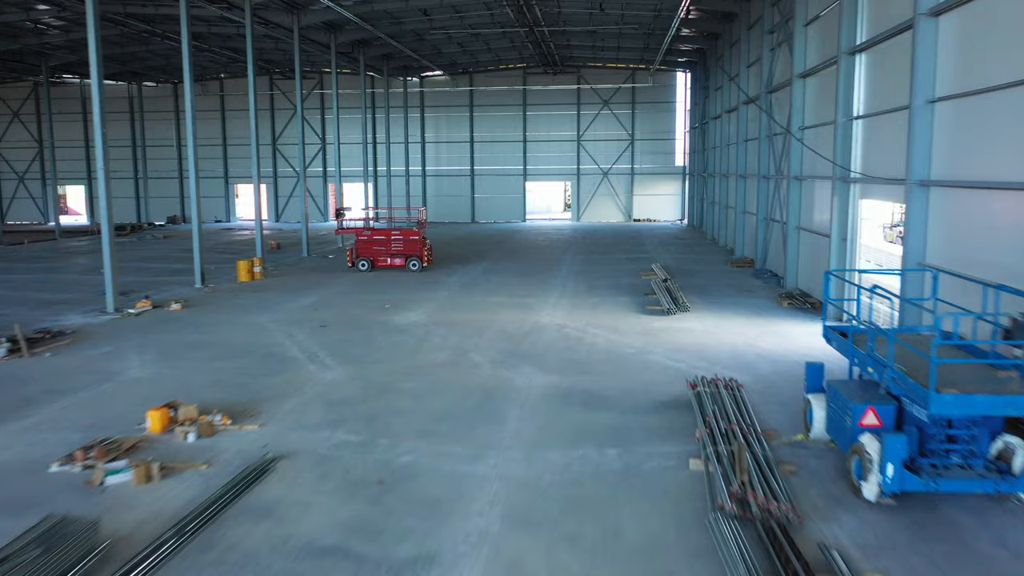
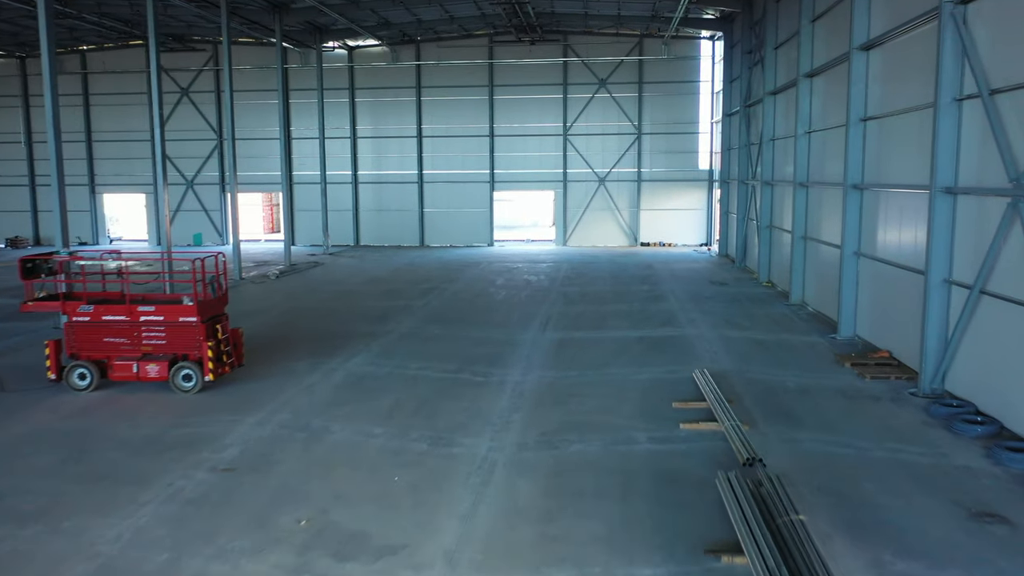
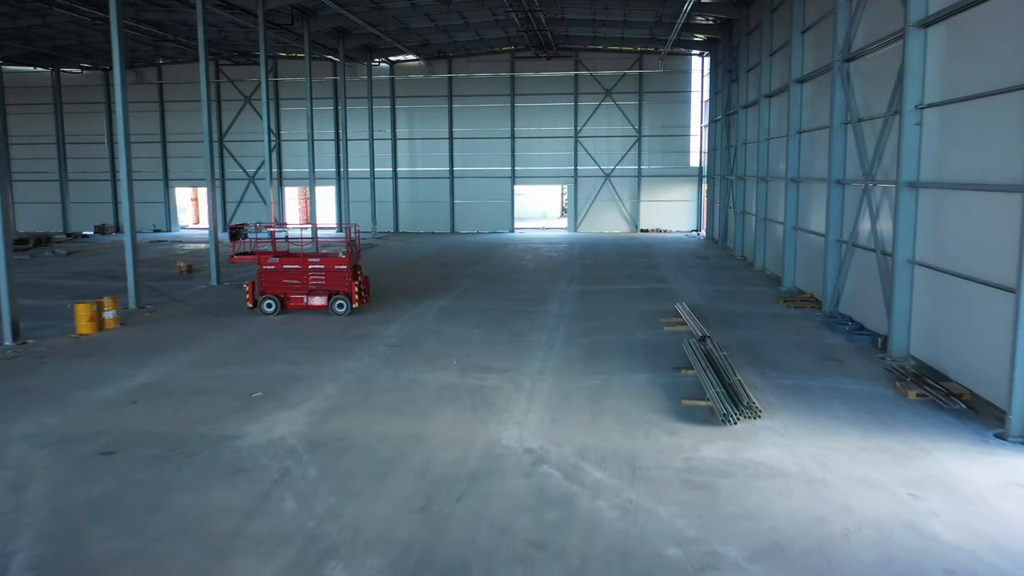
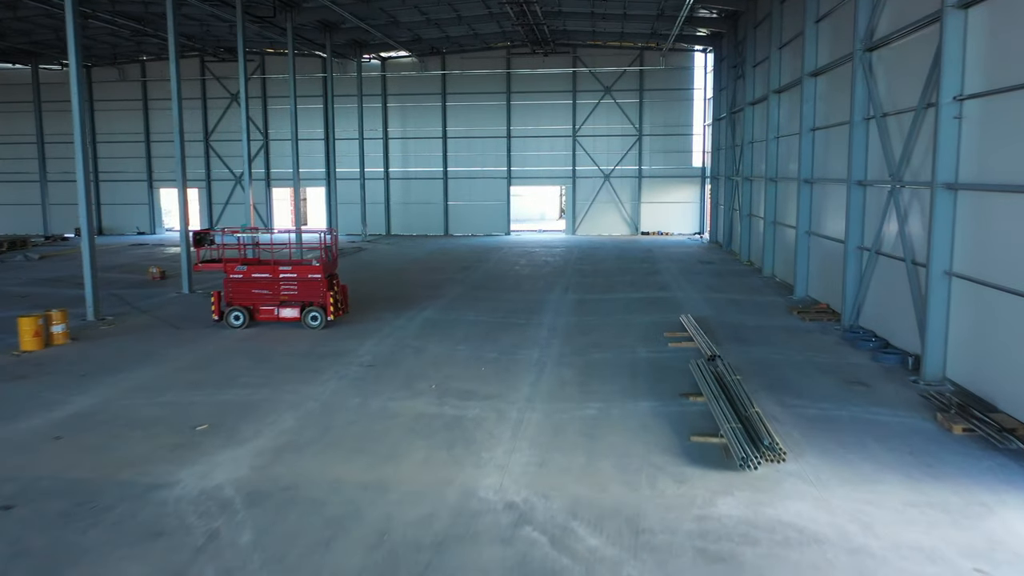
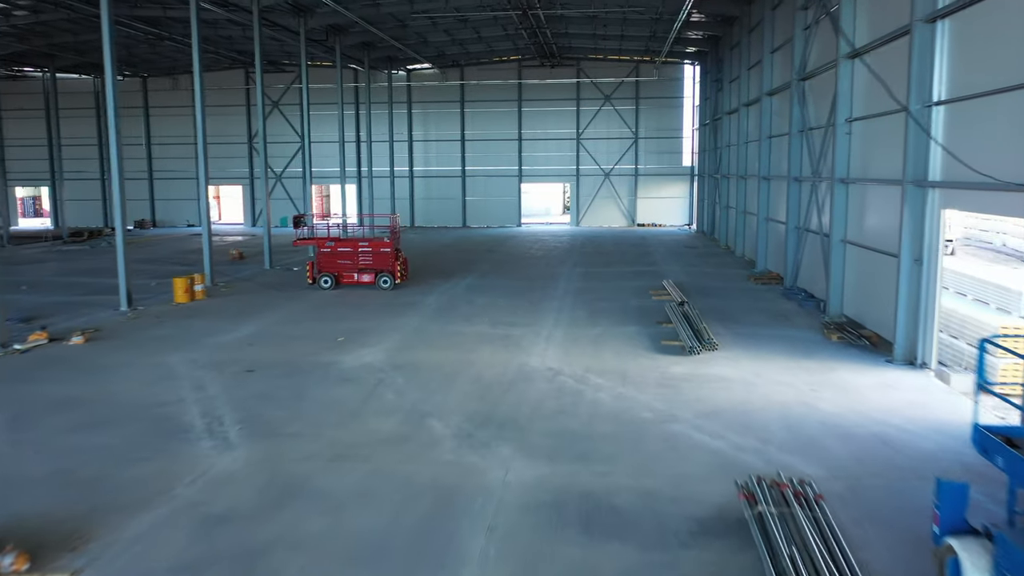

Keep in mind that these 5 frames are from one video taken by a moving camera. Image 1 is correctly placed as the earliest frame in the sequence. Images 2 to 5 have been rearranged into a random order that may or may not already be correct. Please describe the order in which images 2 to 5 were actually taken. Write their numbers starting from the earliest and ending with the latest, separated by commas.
5, 3, 4, 2
